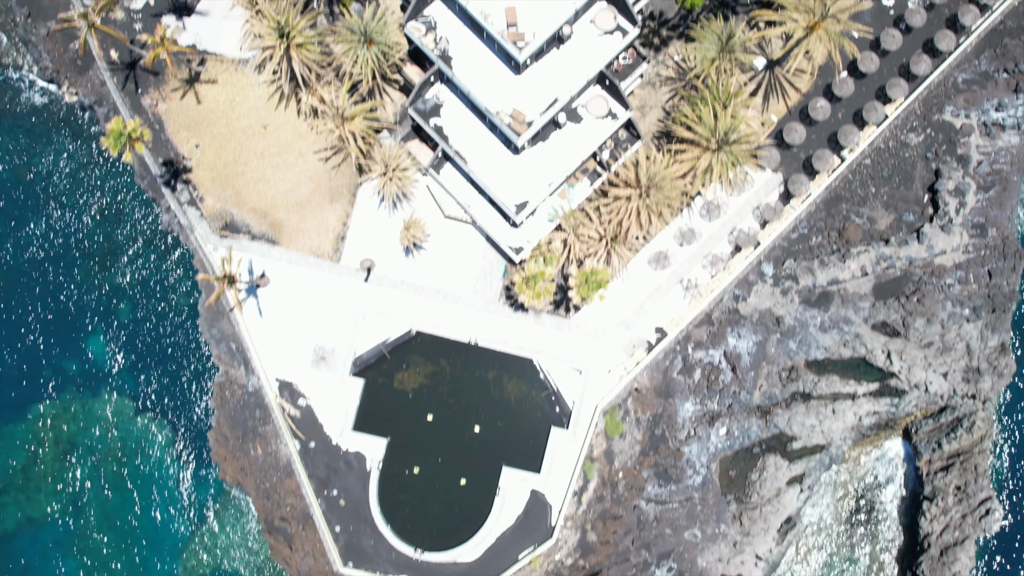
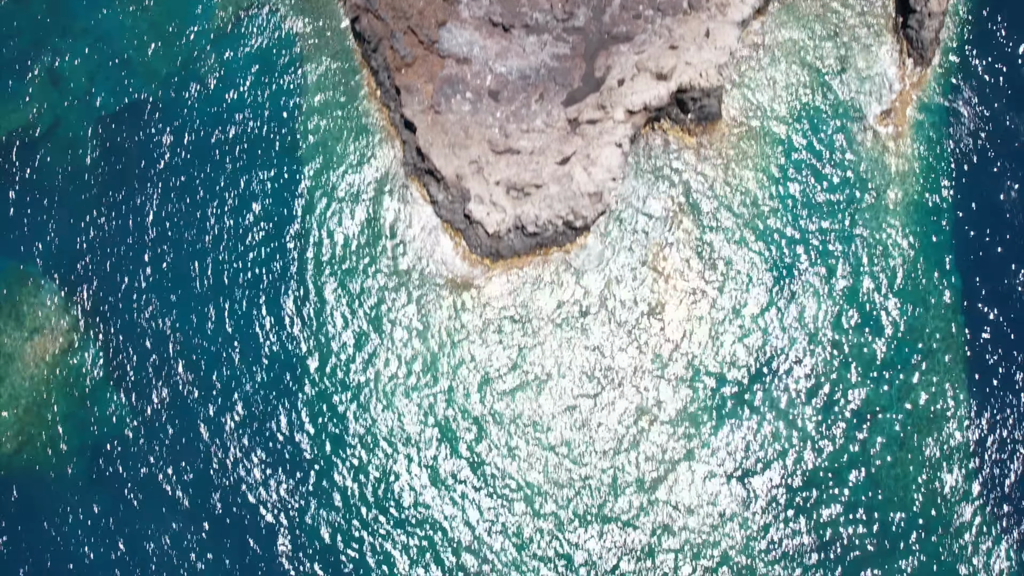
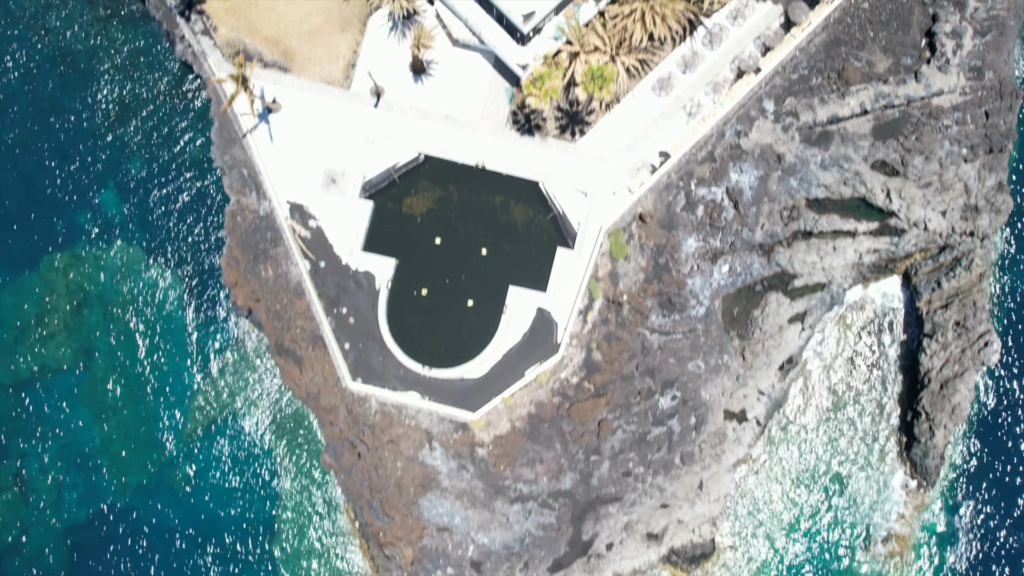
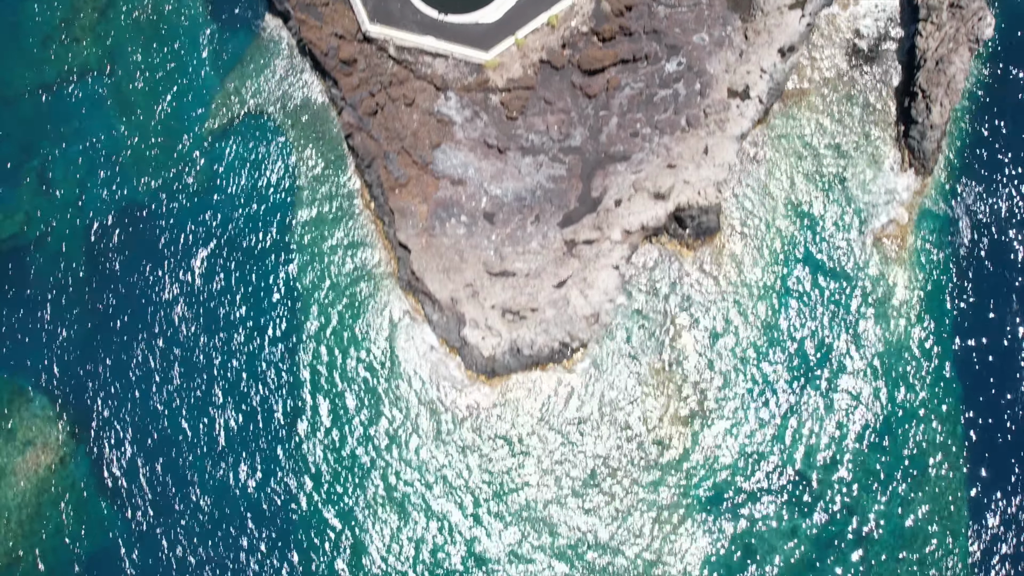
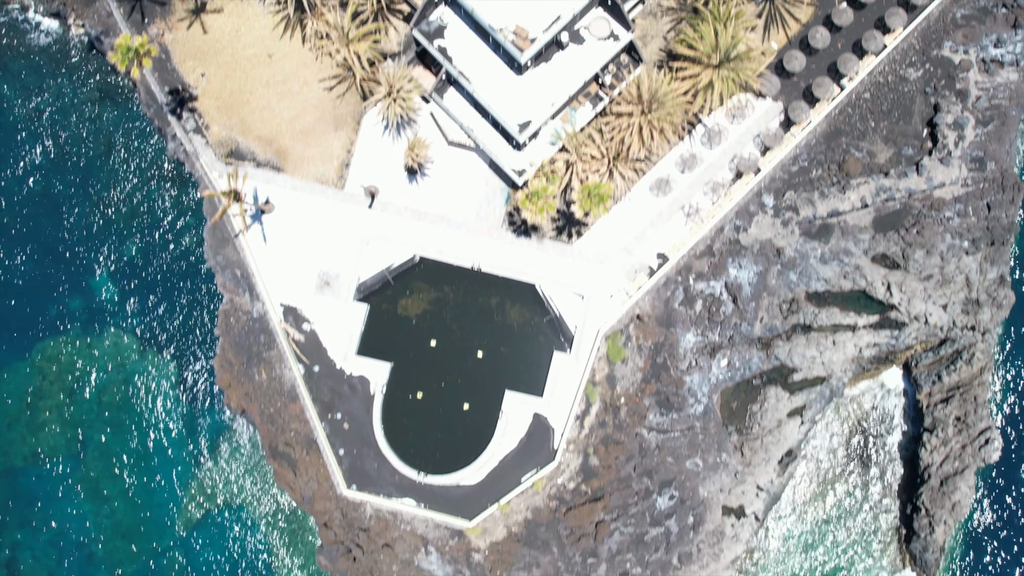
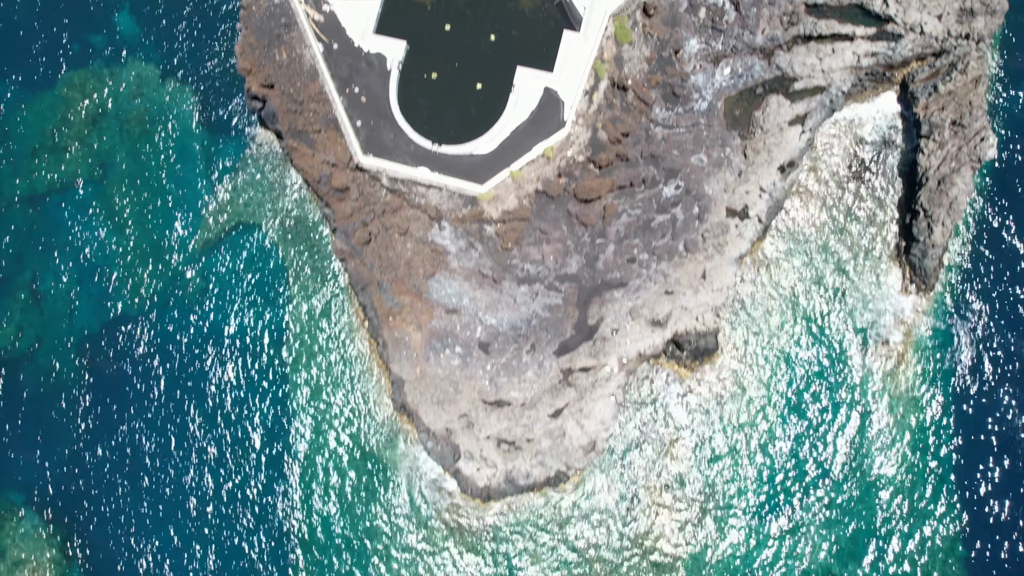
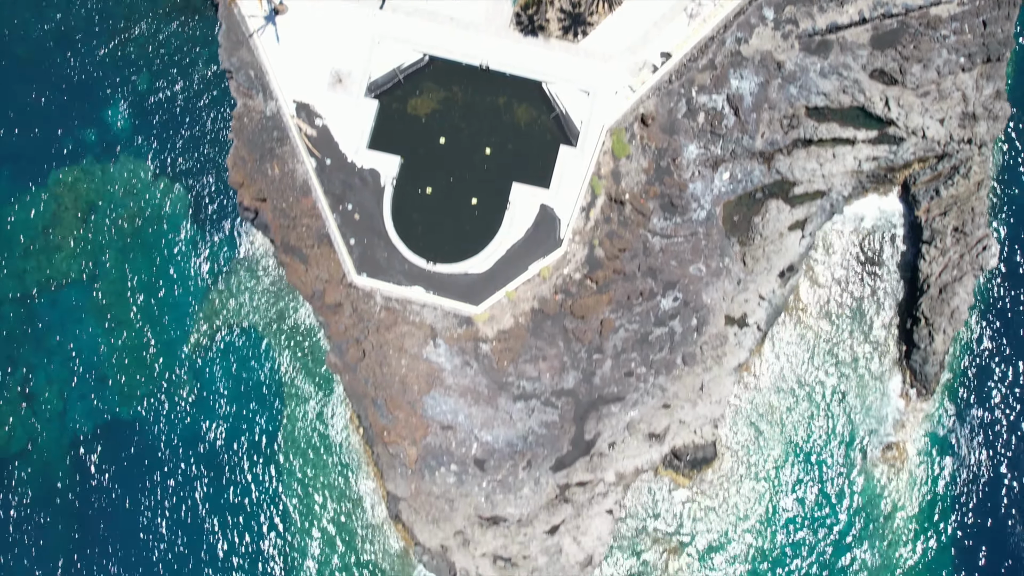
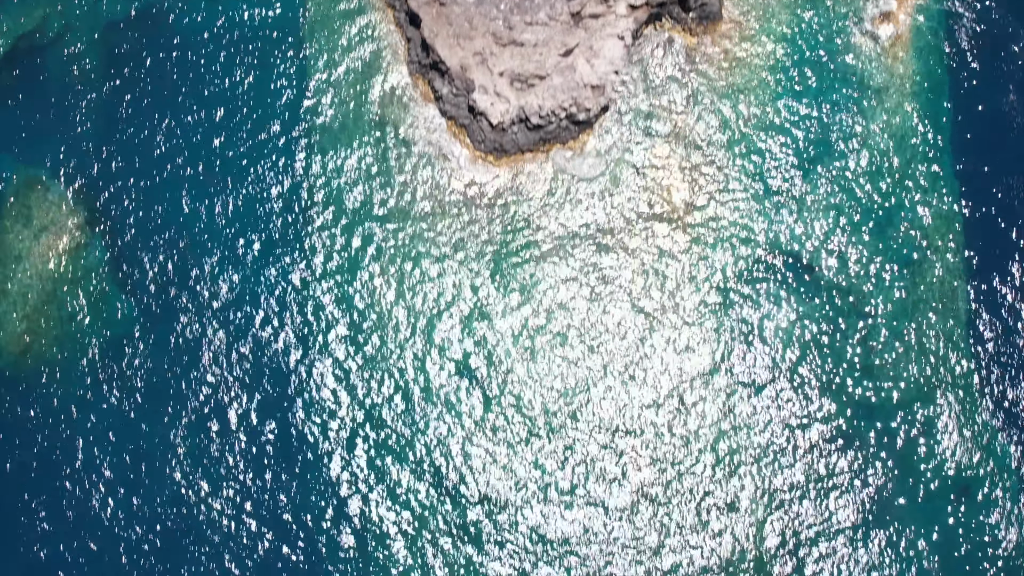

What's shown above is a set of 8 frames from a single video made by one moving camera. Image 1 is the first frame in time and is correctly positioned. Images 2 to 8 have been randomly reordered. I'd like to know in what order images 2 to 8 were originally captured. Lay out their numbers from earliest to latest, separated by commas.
5, 3, 7, 6, 4, 2, 8
